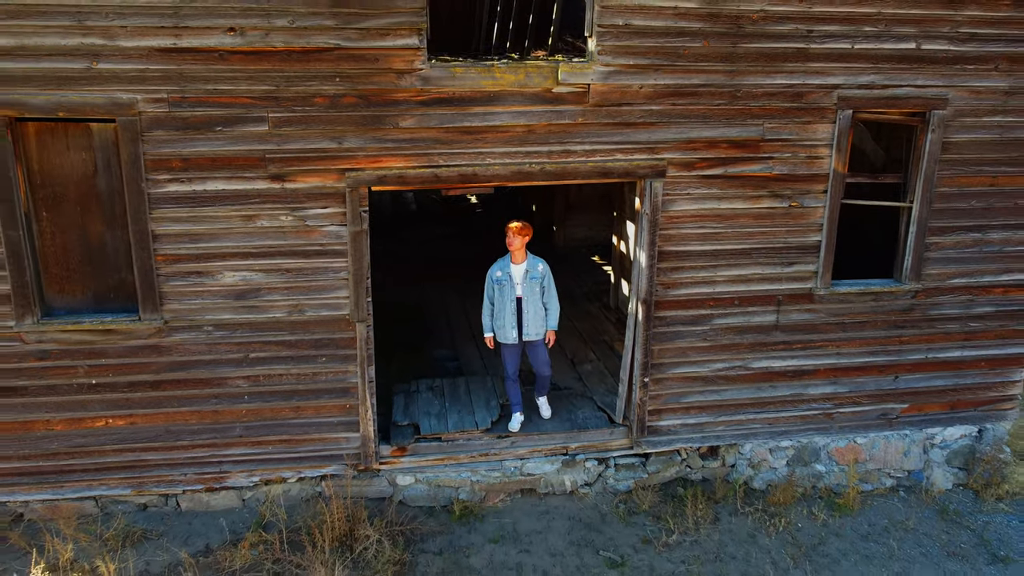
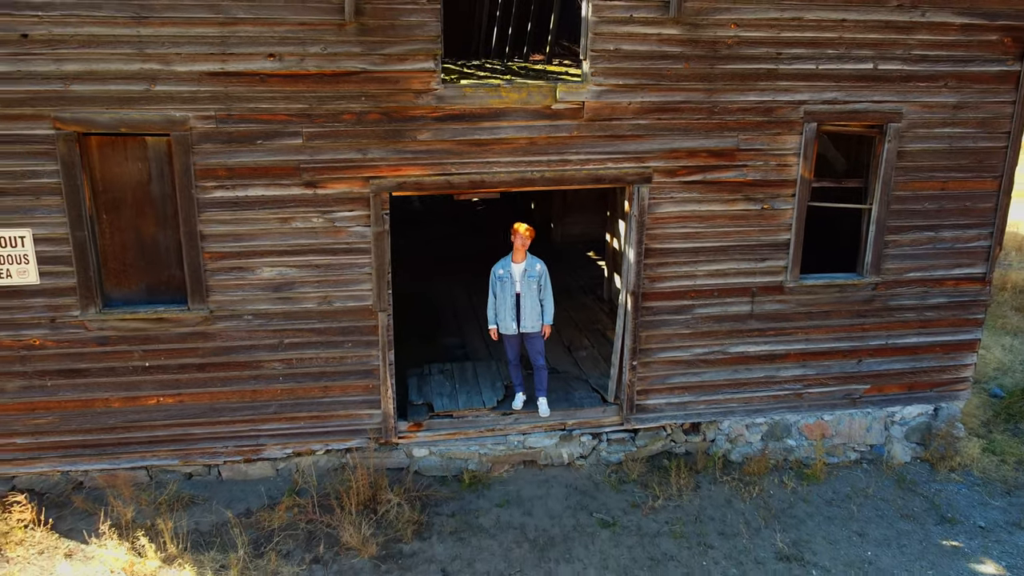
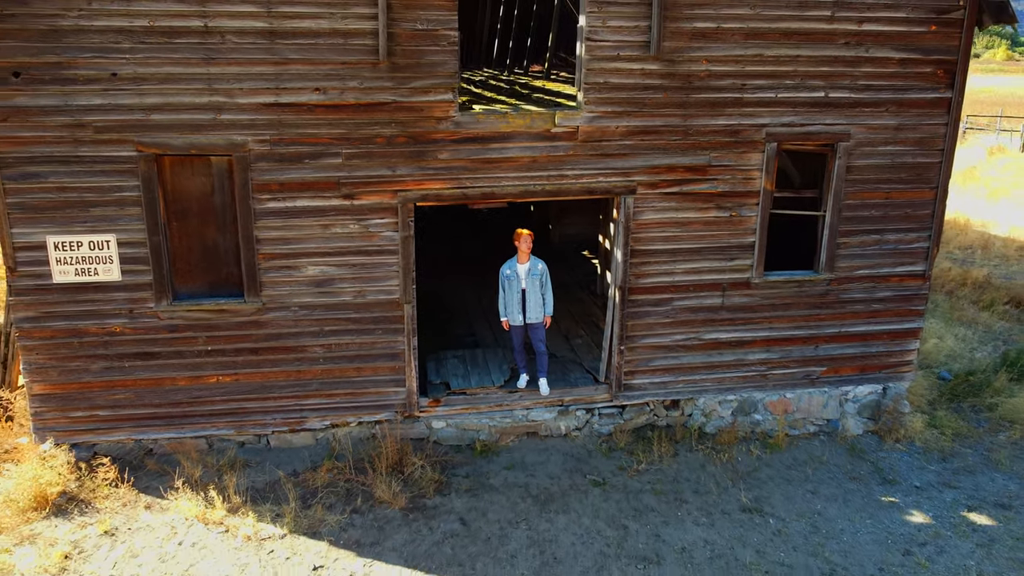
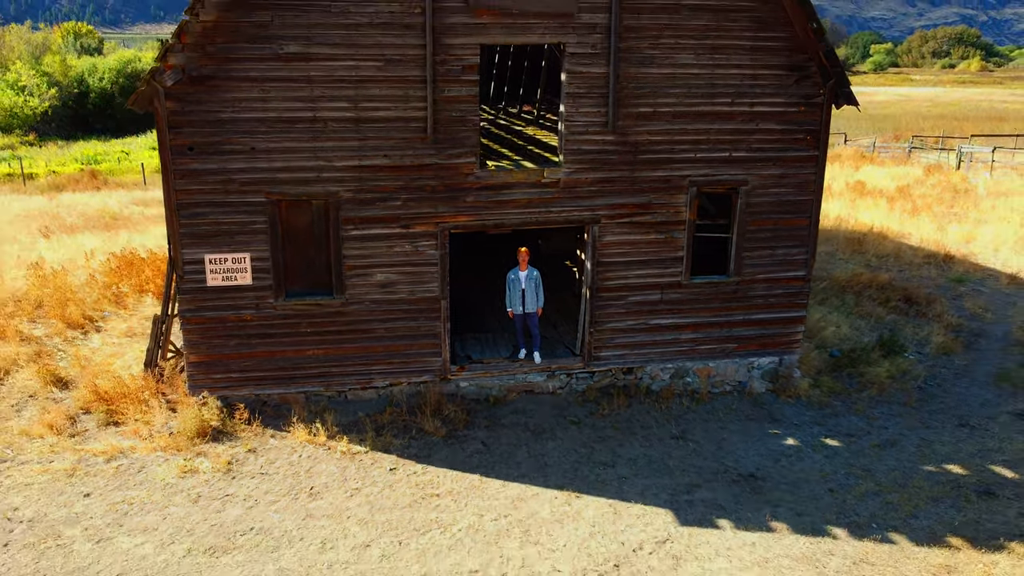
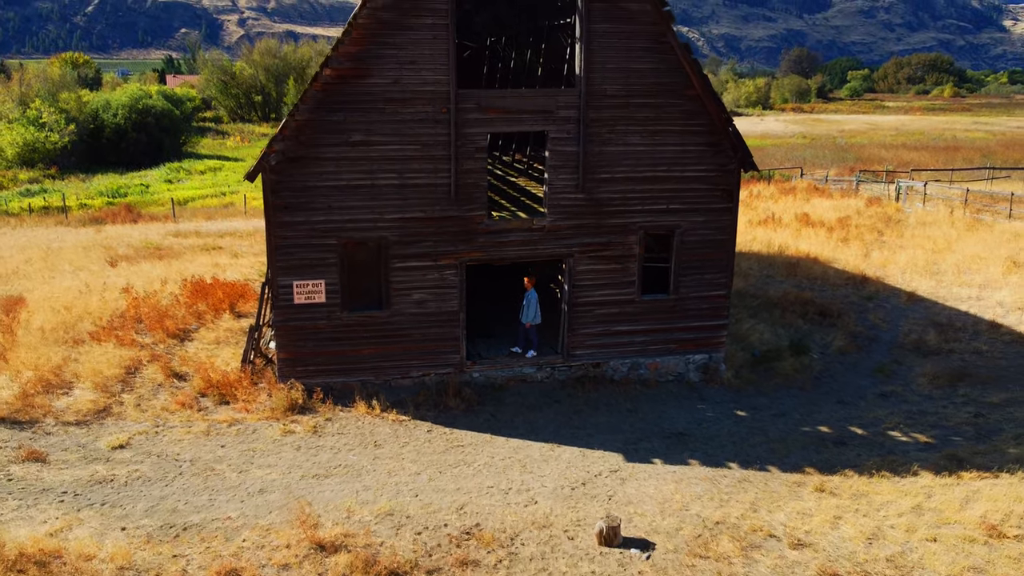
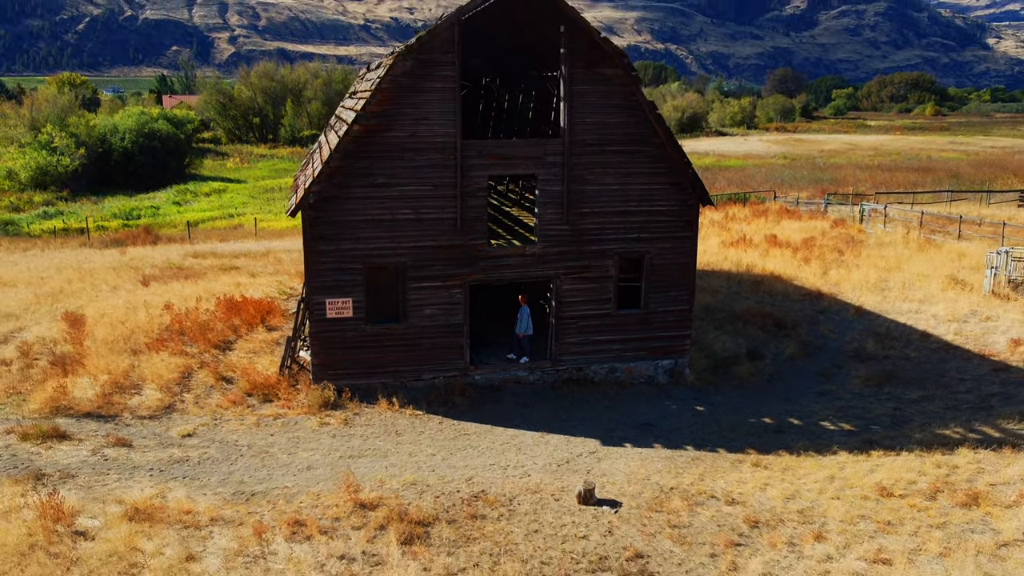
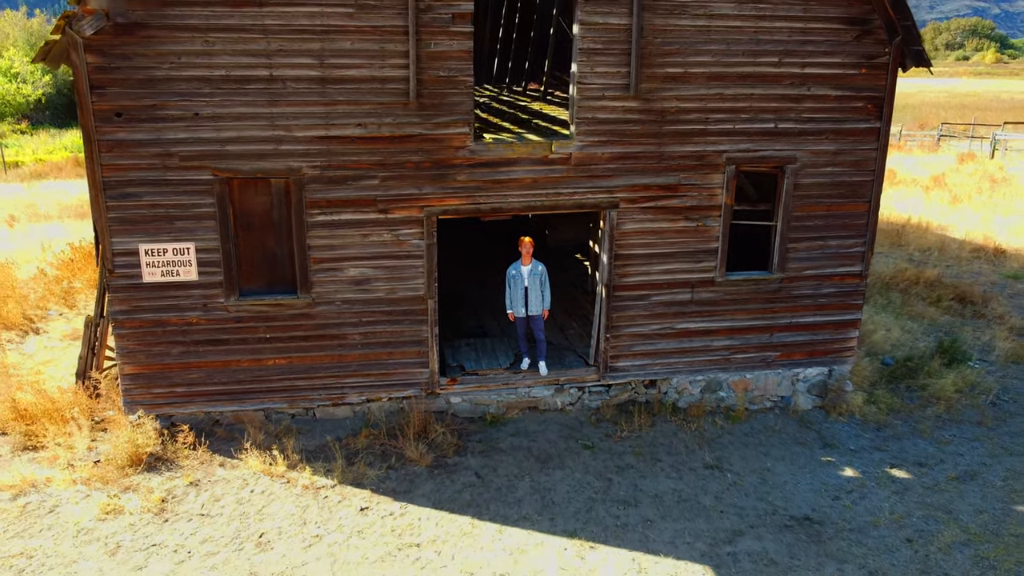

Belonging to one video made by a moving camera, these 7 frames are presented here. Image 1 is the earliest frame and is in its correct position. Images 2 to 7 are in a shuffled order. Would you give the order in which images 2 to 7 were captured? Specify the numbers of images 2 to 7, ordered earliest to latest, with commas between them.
2, 3, 7, 4, 5, 6
